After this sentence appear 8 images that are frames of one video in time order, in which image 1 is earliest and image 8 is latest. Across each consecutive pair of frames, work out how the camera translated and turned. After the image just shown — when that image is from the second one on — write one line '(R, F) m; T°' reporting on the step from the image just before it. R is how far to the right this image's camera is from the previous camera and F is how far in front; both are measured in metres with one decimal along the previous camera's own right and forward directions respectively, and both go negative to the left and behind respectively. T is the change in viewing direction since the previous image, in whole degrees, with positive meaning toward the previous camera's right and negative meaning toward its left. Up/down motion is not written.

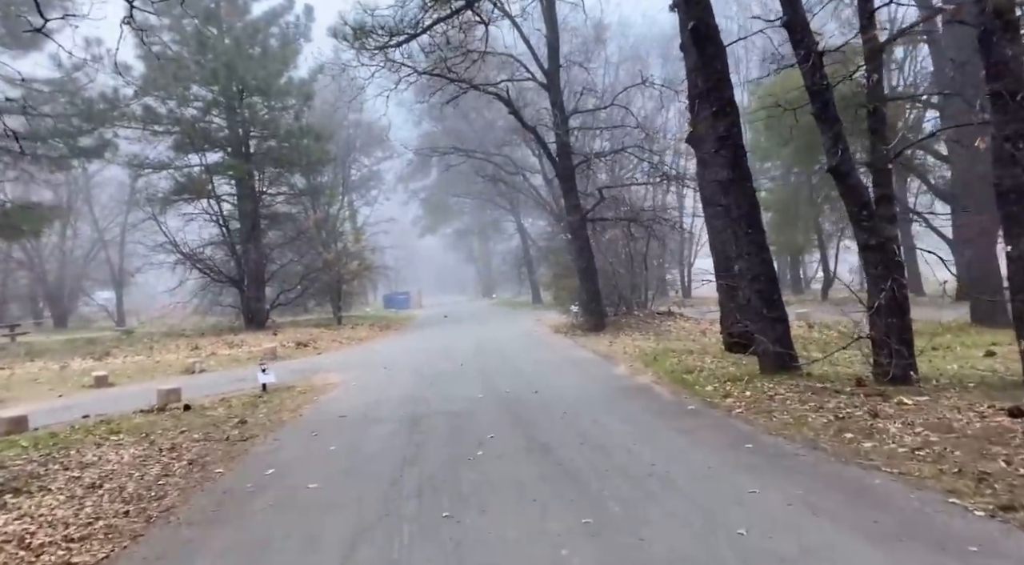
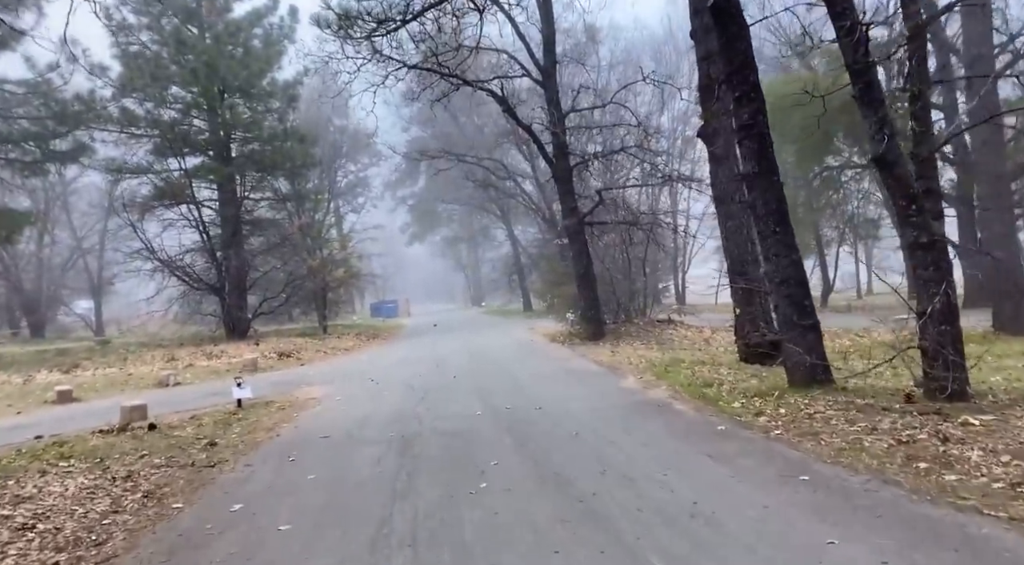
(-0.1, +1.0) m; +1°
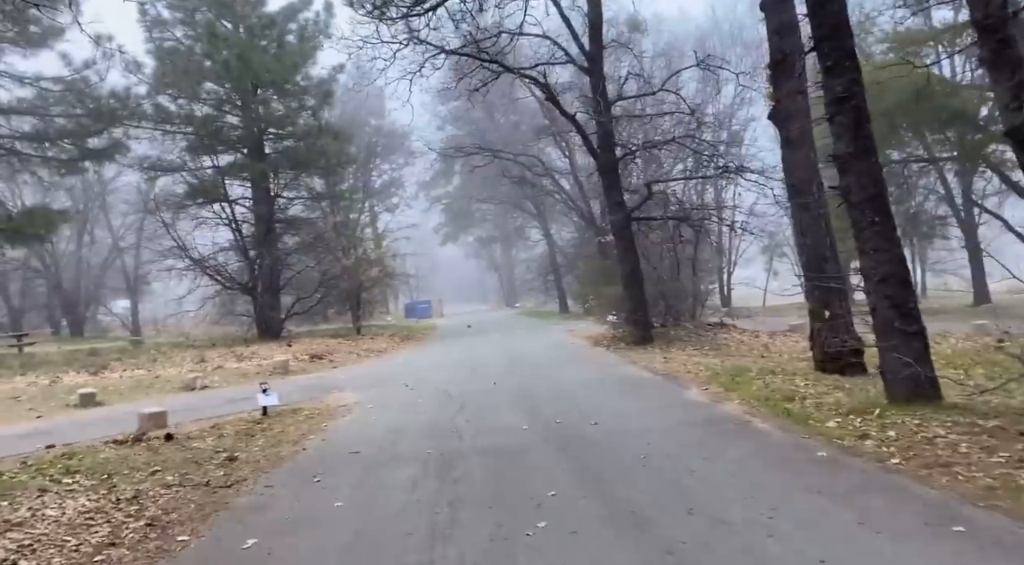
(-0.2, +1.1) m; -2°
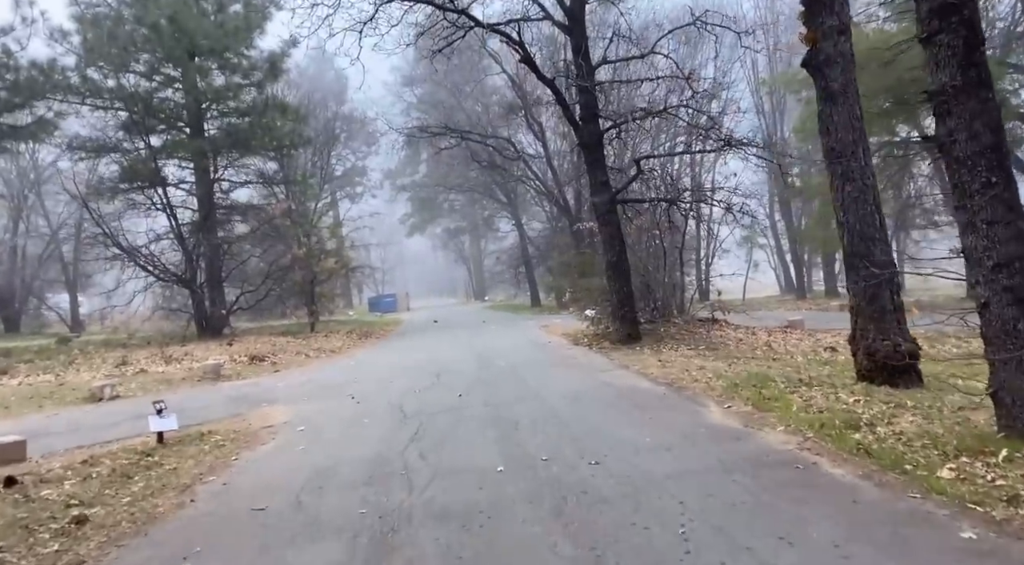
(0.0, +2.3) m; +2°
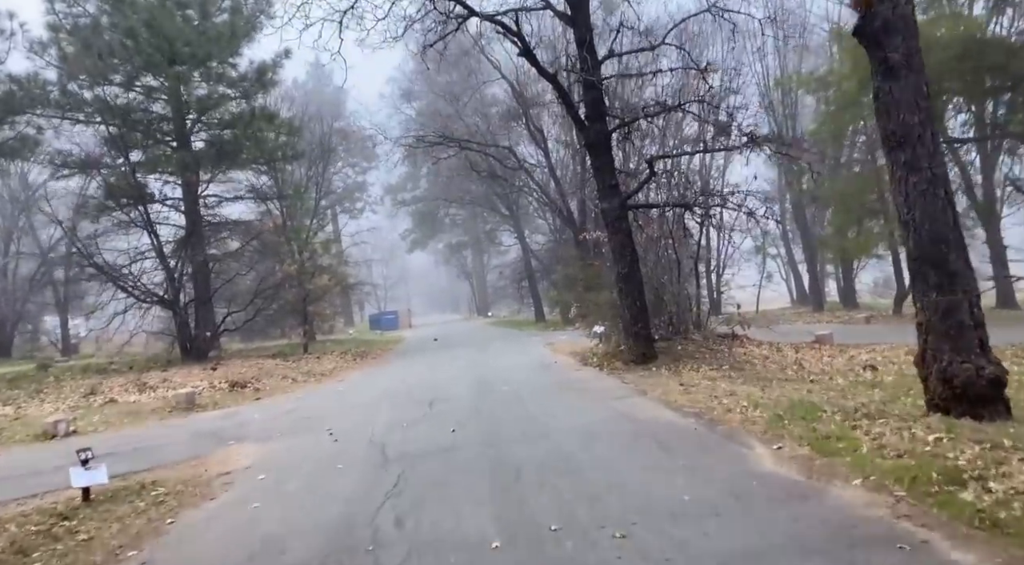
(0.0, +1.4) m; 0°
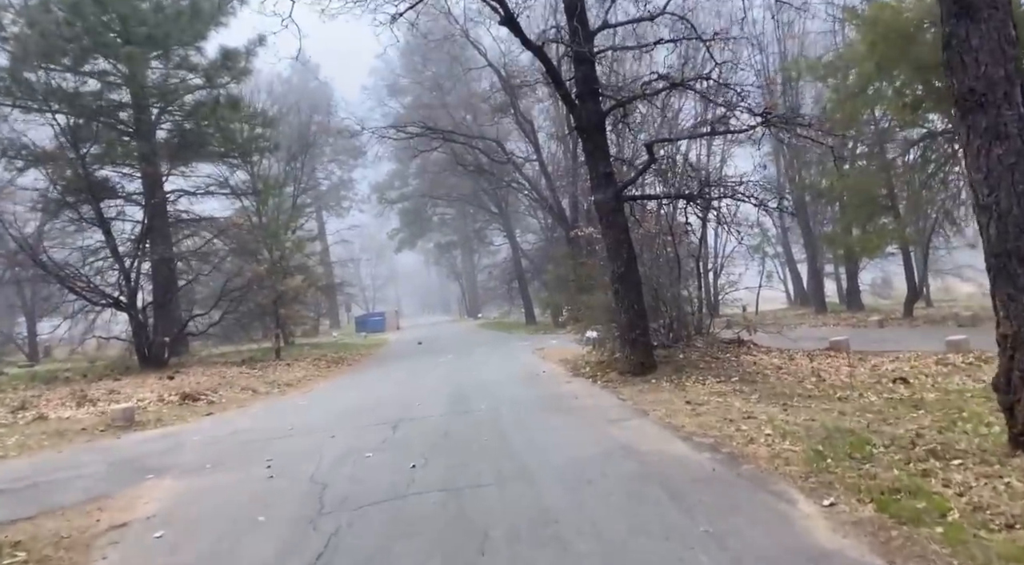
(+0.2, +1.6) m; +1°
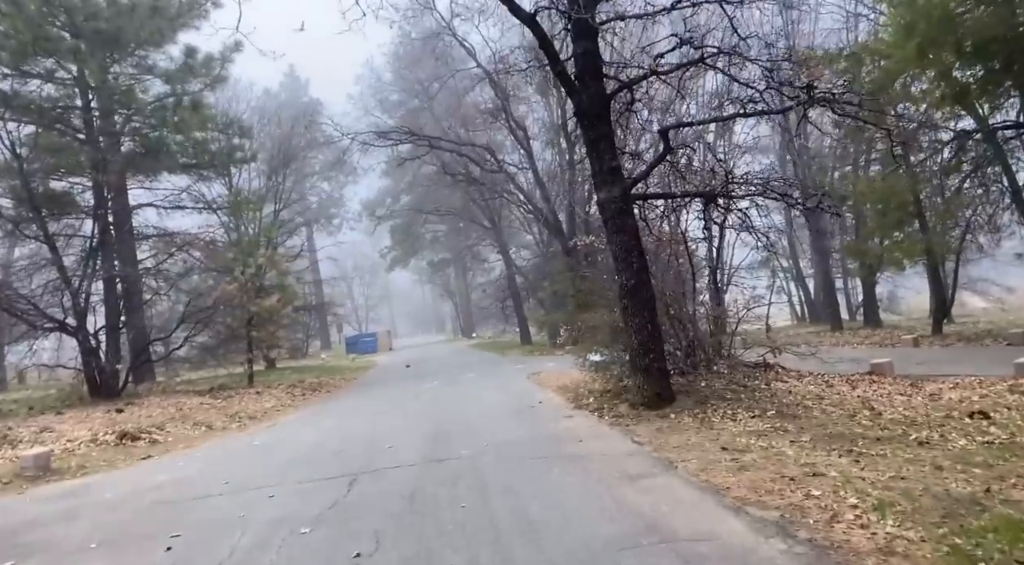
(+0.1, +2.1) m; 0°
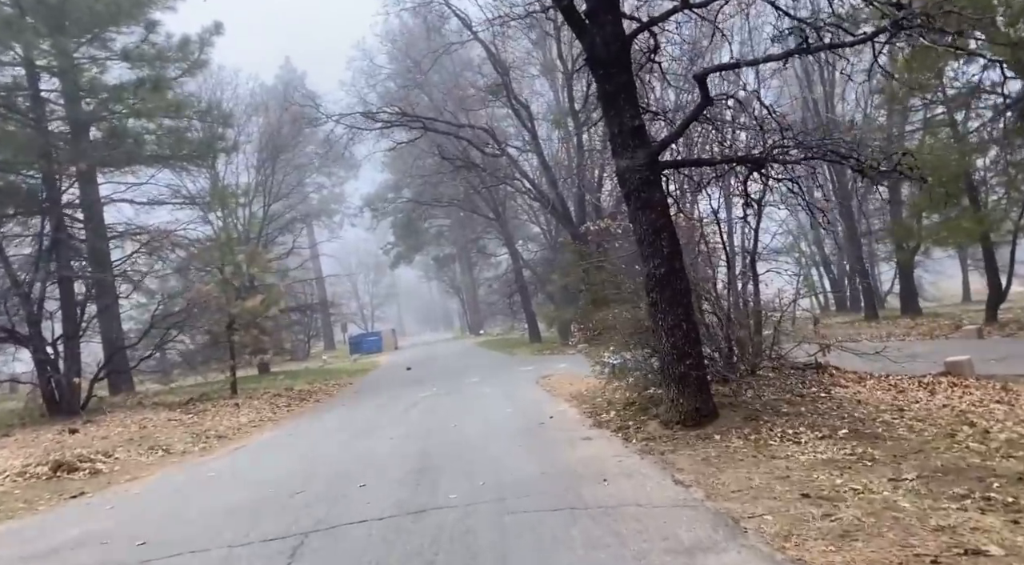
(+0.1, +2.1) m; -1°
